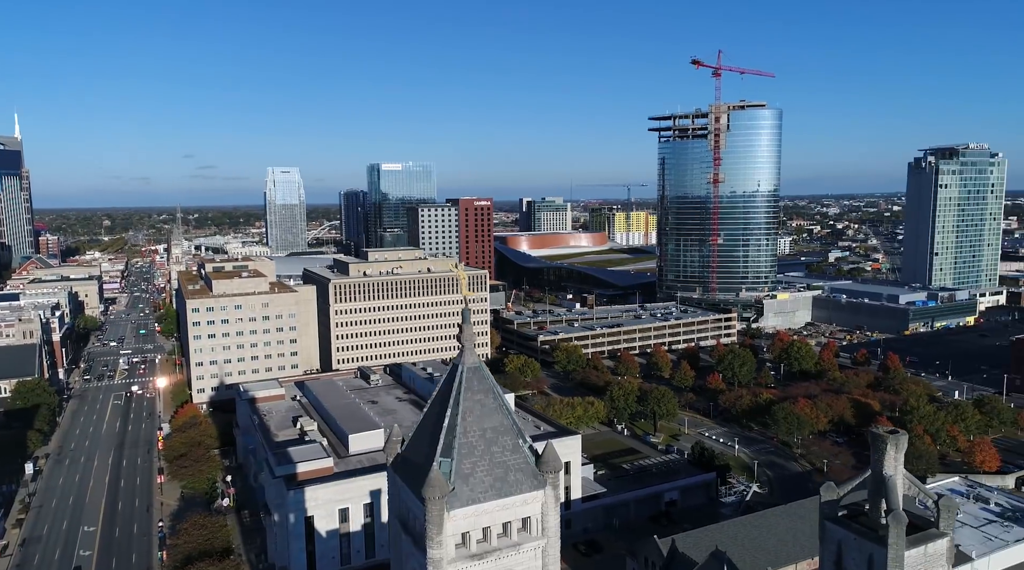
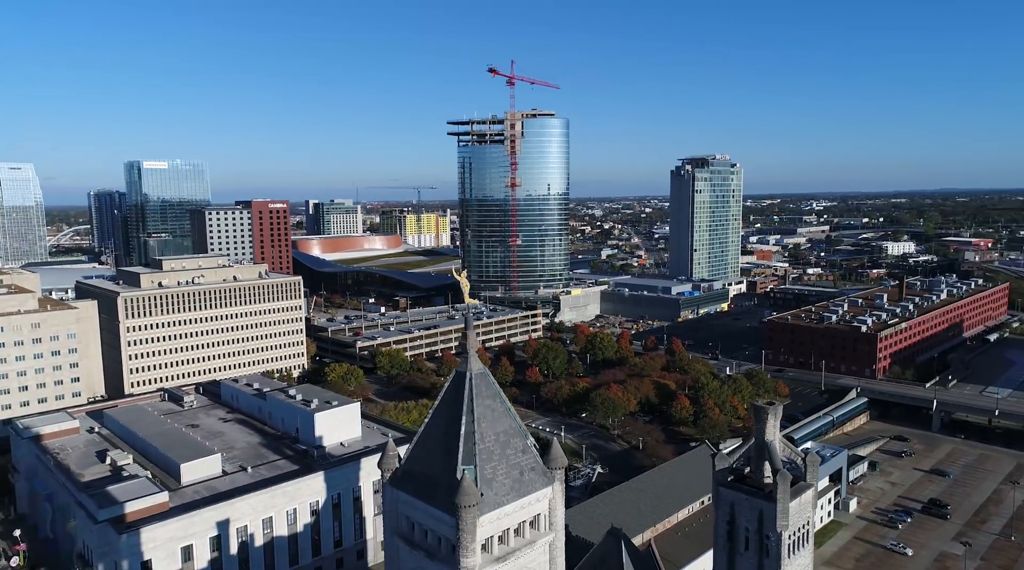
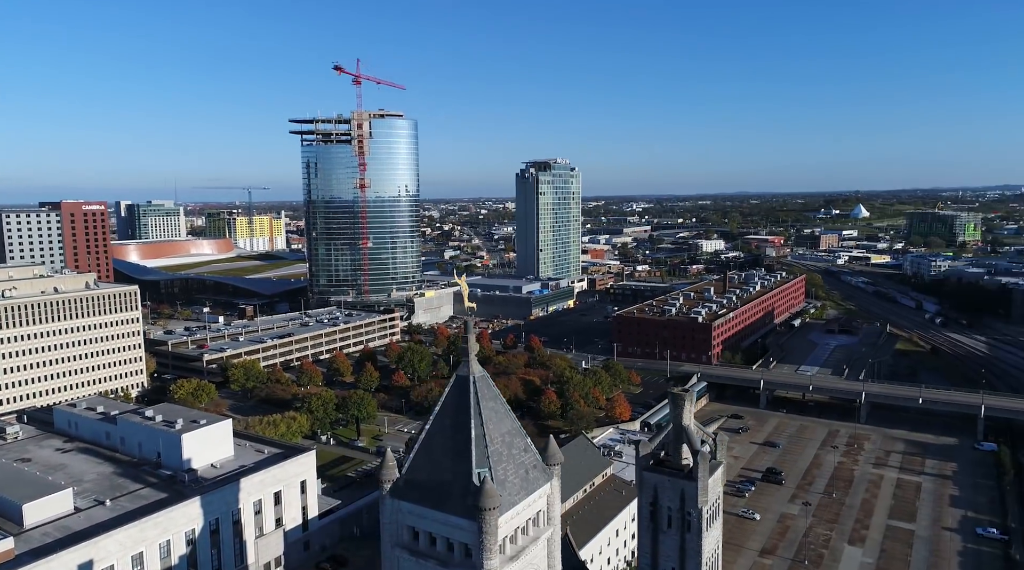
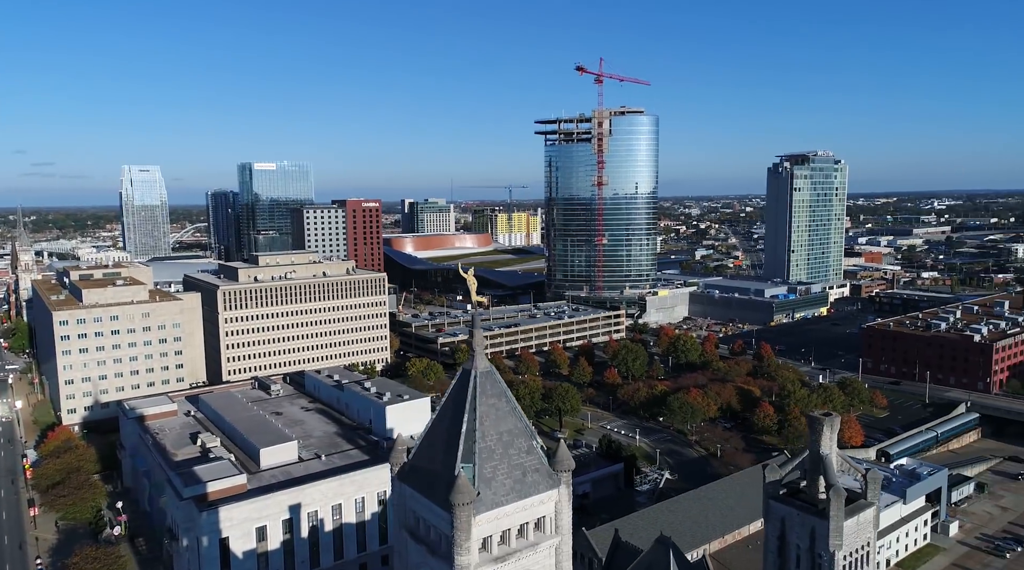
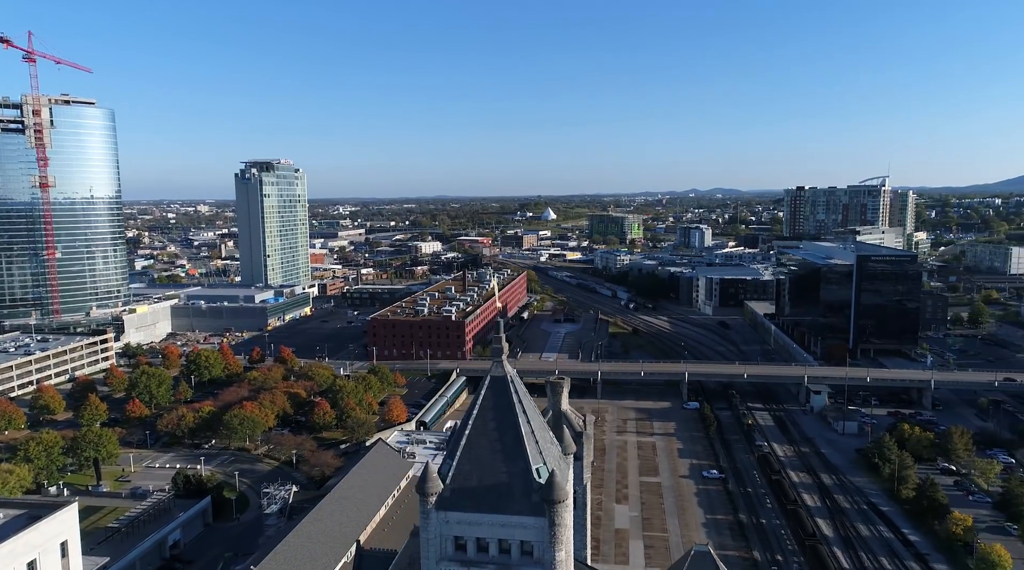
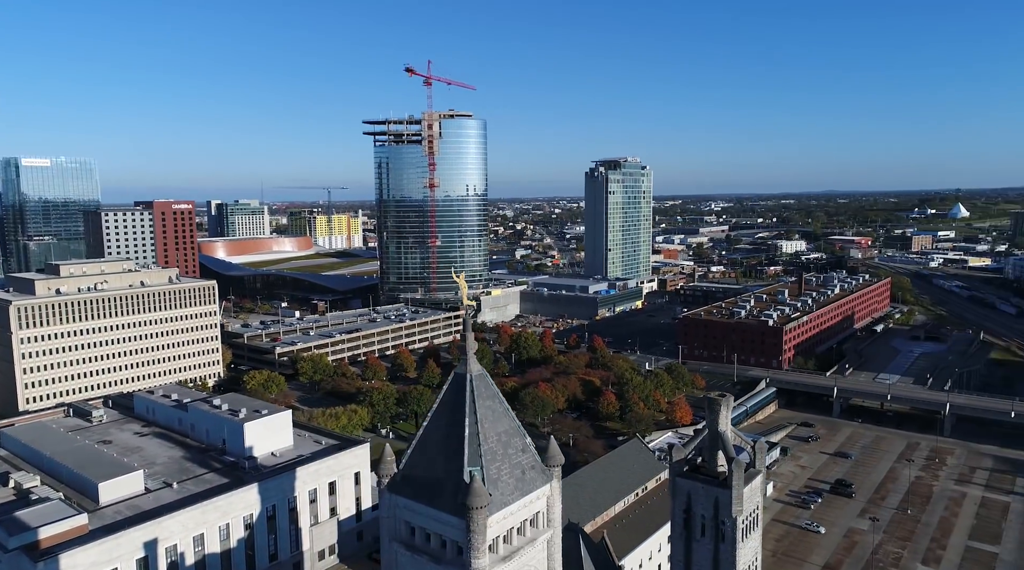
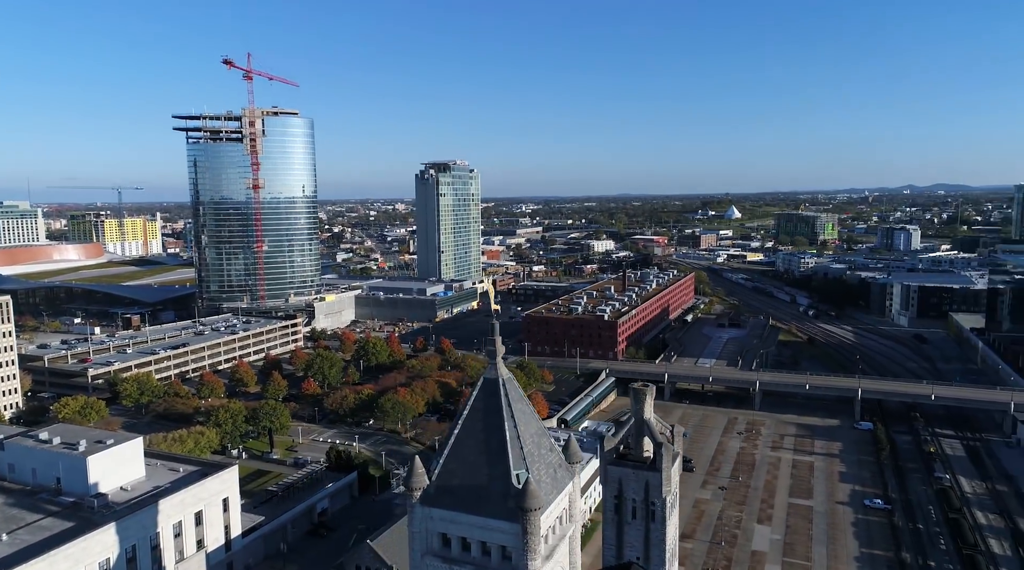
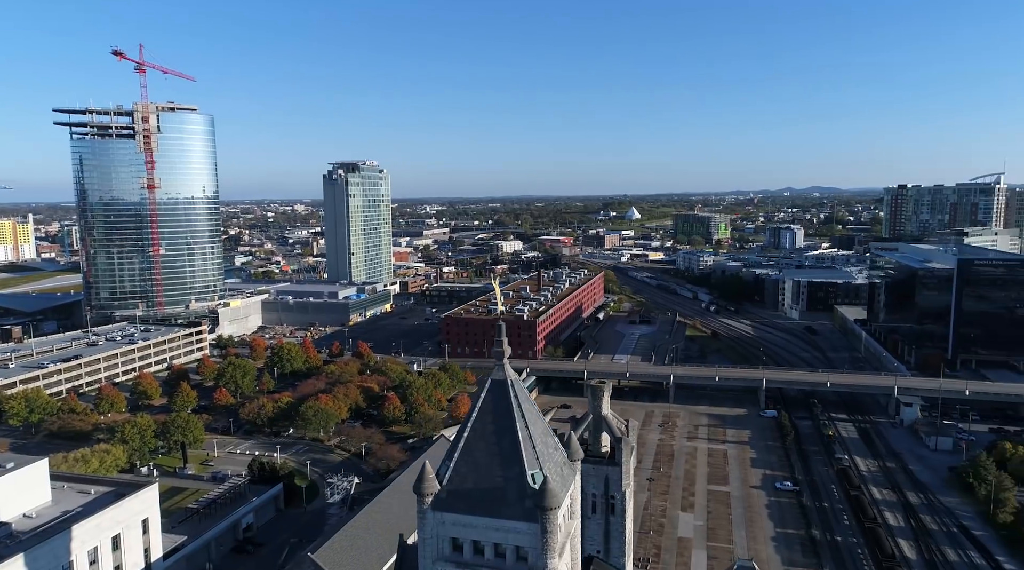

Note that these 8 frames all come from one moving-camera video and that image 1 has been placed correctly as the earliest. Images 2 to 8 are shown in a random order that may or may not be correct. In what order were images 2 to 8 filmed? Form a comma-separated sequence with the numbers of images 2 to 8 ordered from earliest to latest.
4, 2, 6, 3, 7, 8, 5
